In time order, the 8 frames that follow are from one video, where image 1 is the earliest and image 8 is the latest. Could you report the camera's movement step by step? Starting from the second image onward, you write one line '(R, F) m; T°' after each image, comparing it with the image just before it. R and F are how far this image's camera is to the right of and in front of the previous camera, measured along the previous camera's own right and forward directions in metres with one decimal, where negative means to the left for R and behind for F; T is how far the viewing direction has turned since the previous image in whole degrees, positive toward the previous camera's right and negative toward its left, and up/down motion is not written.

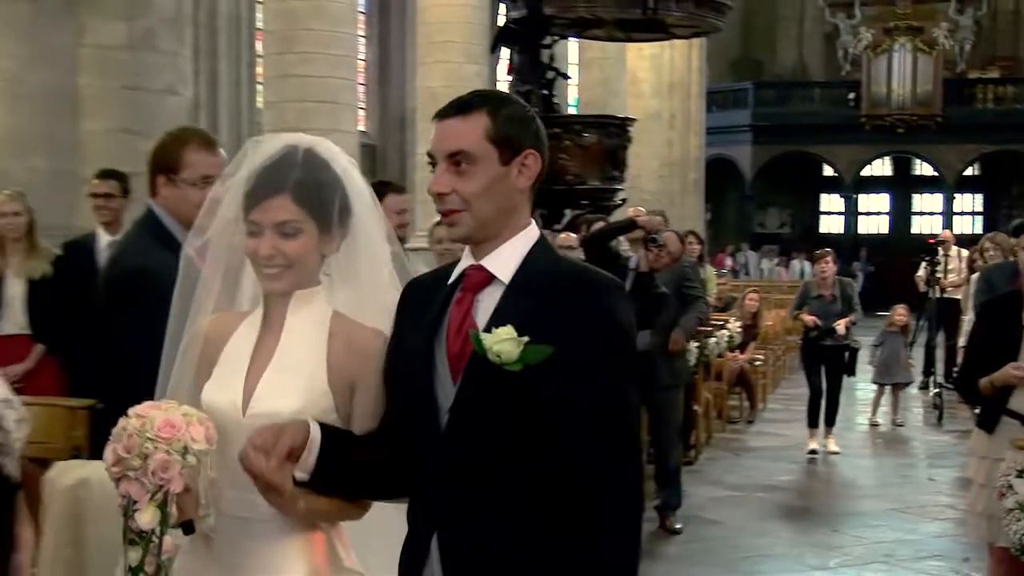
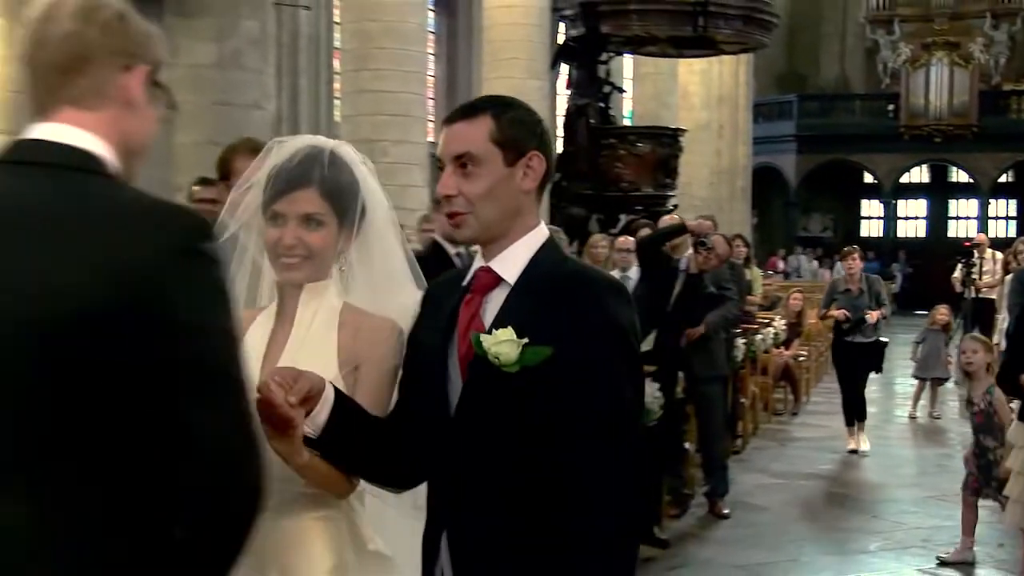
(-0.1, -0.4) m; -3°
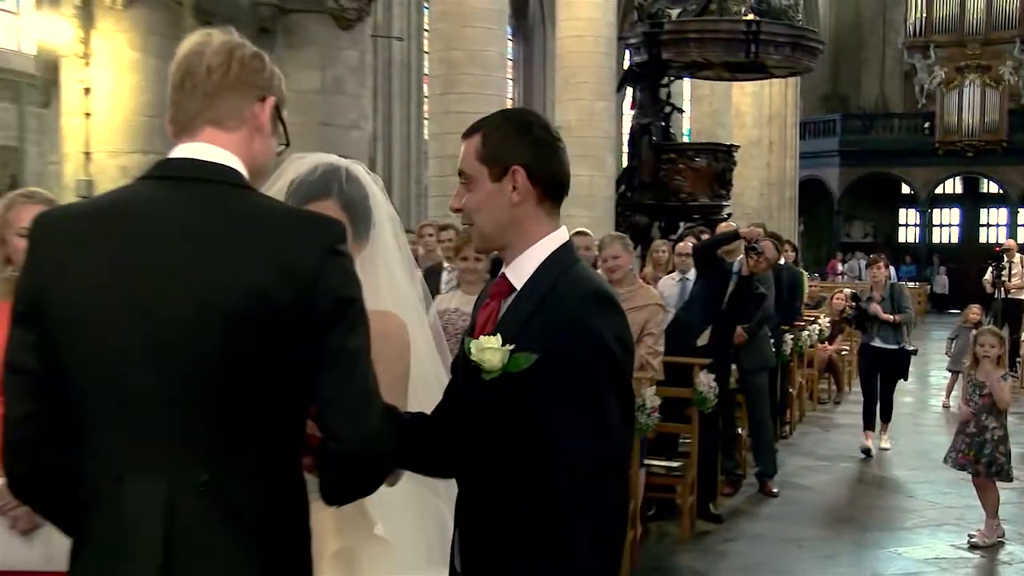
(0.0, -0.7) m; -4°
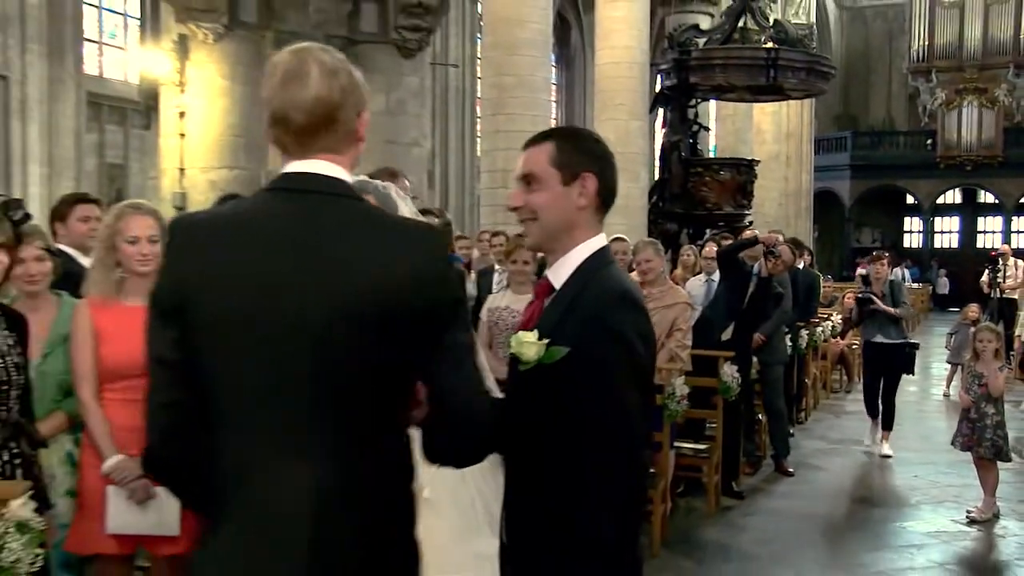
(0.0, -0.8) m; -2°
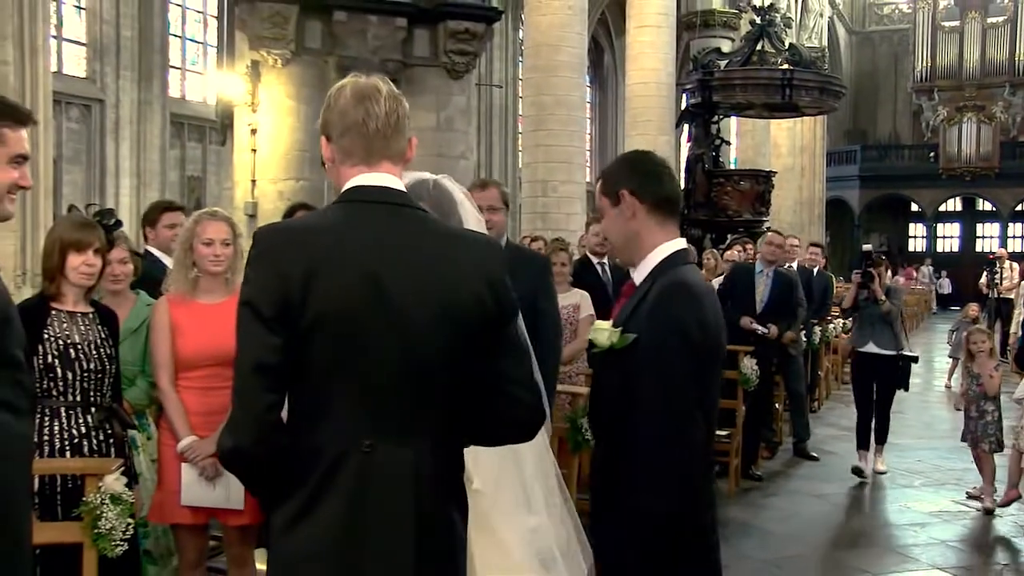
(0.0, -0.8) m; -2°
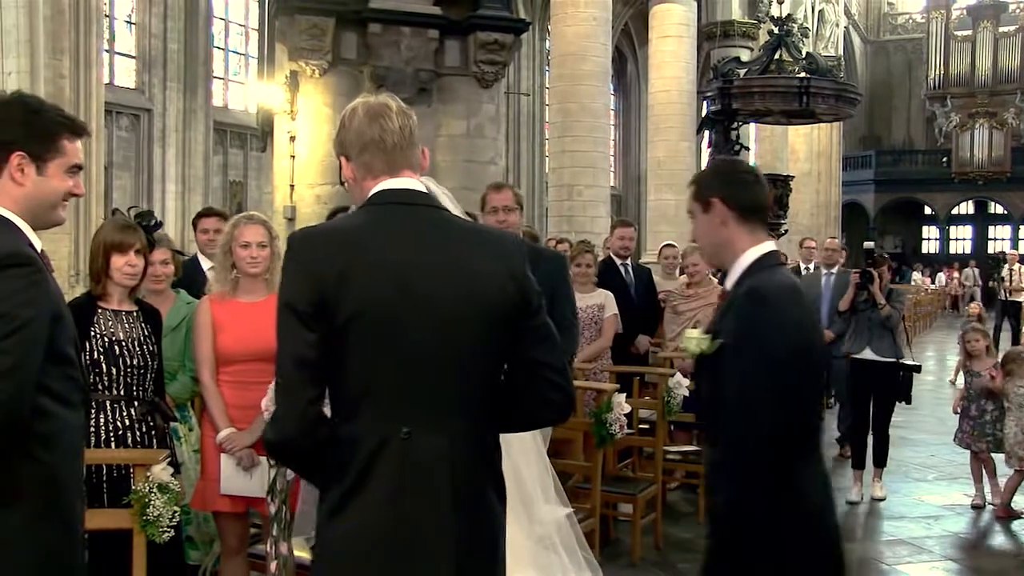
(0.0, -0.3) m; -2°
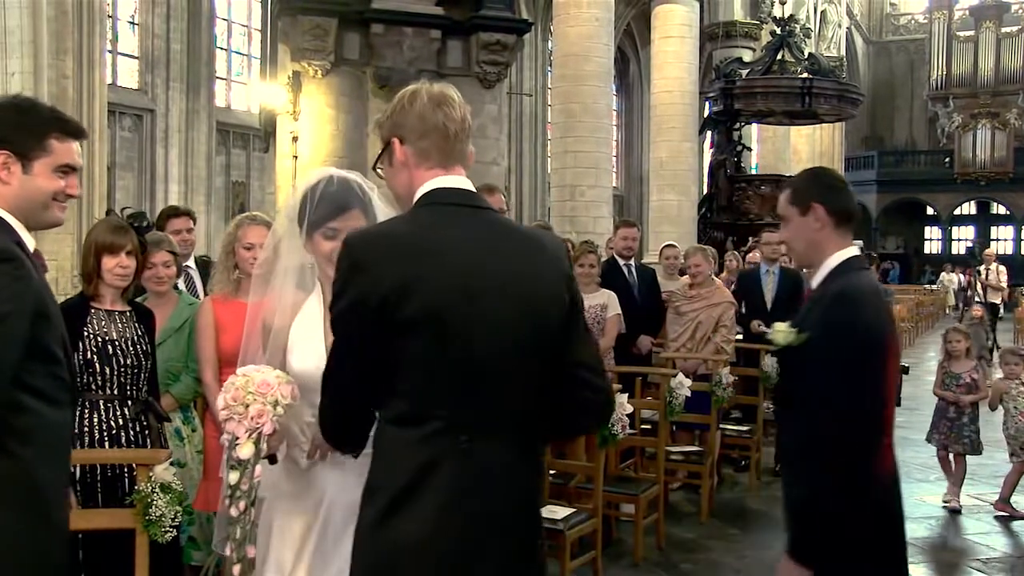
(0.0, 0.0) m; 0°
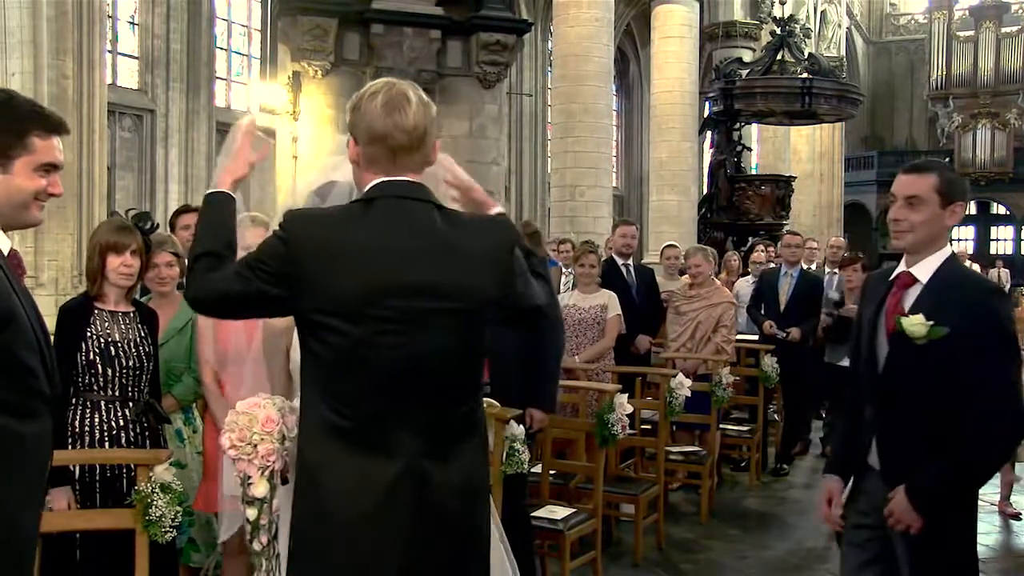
(0.0, 0.0) m; 0°
